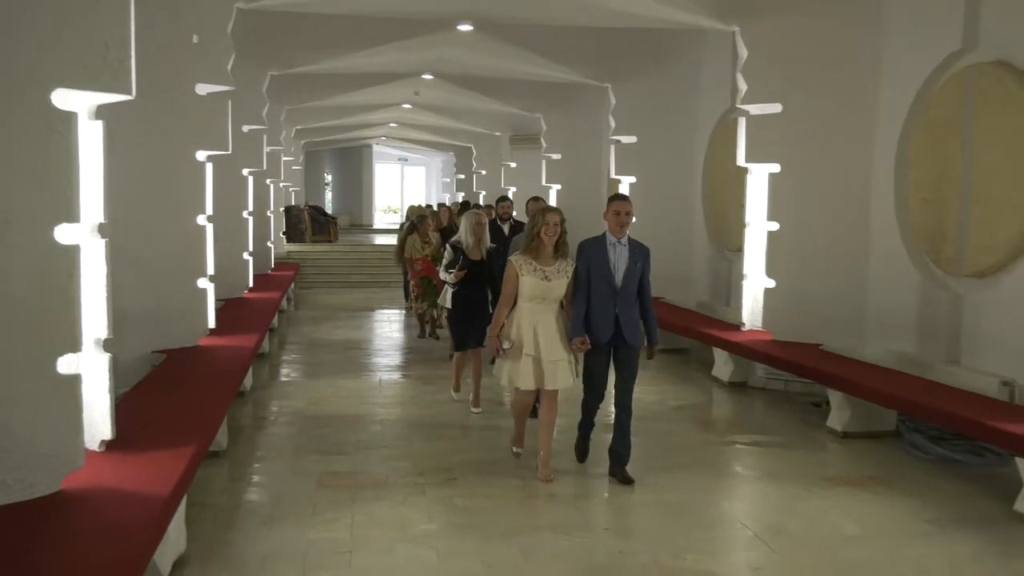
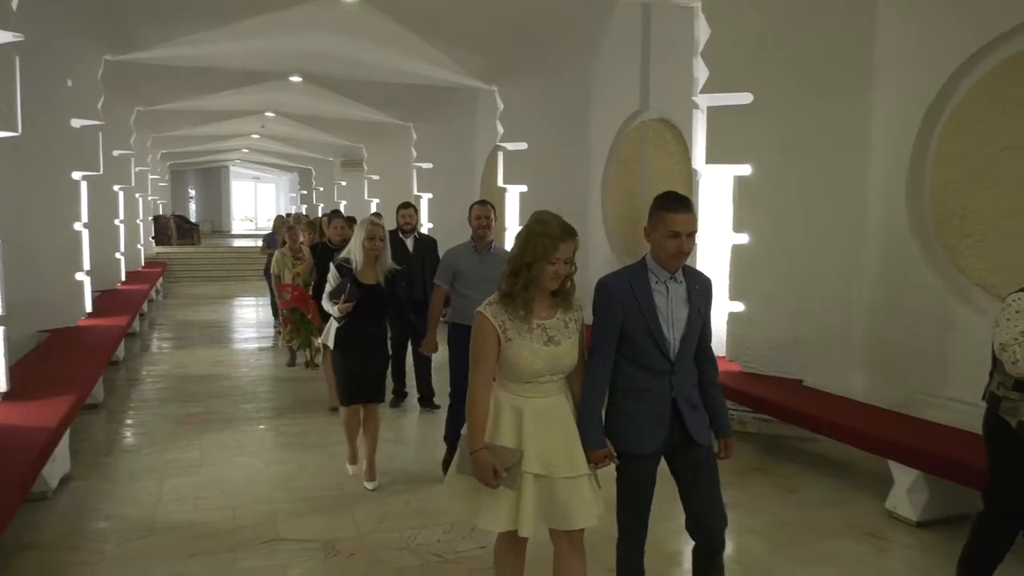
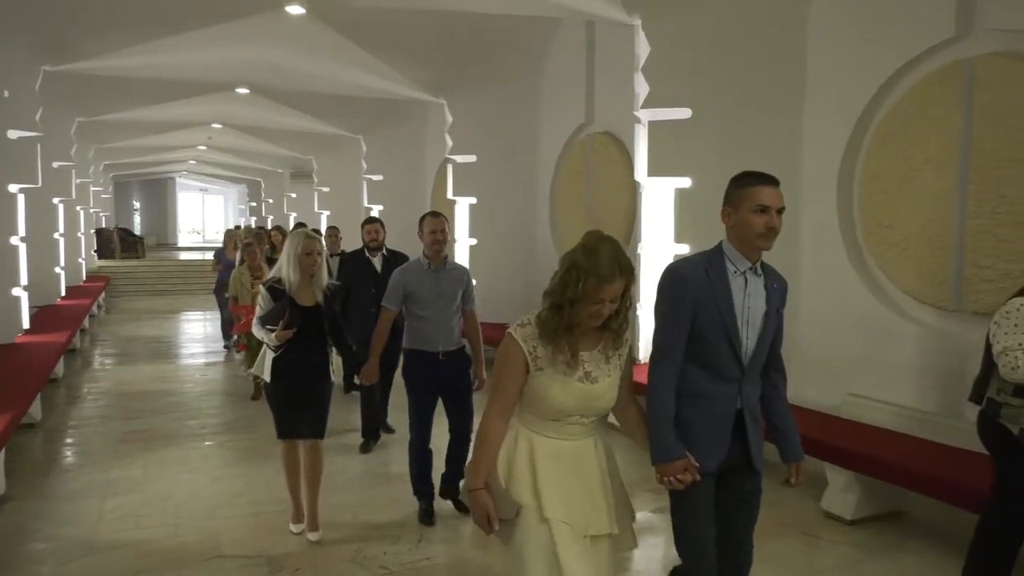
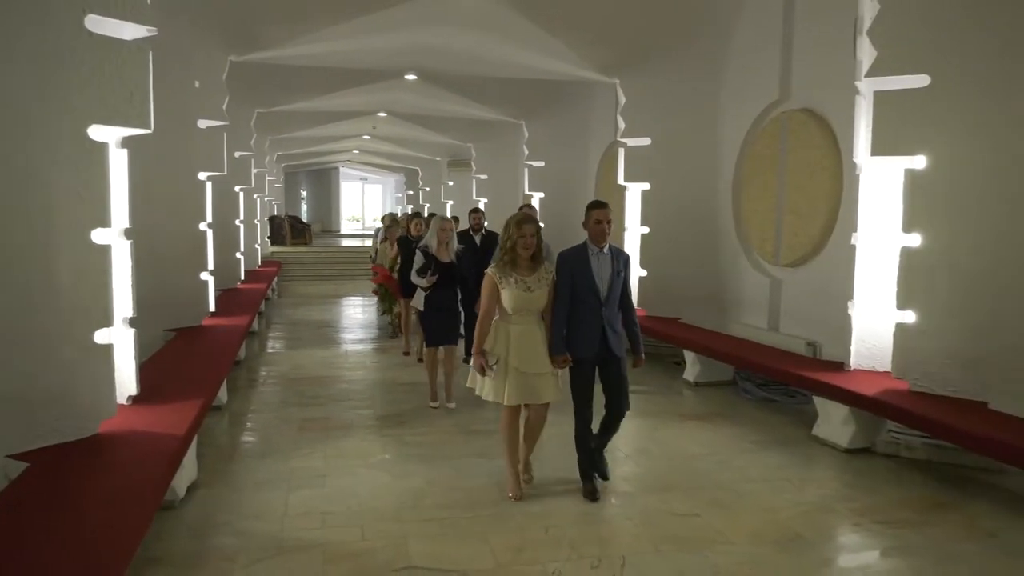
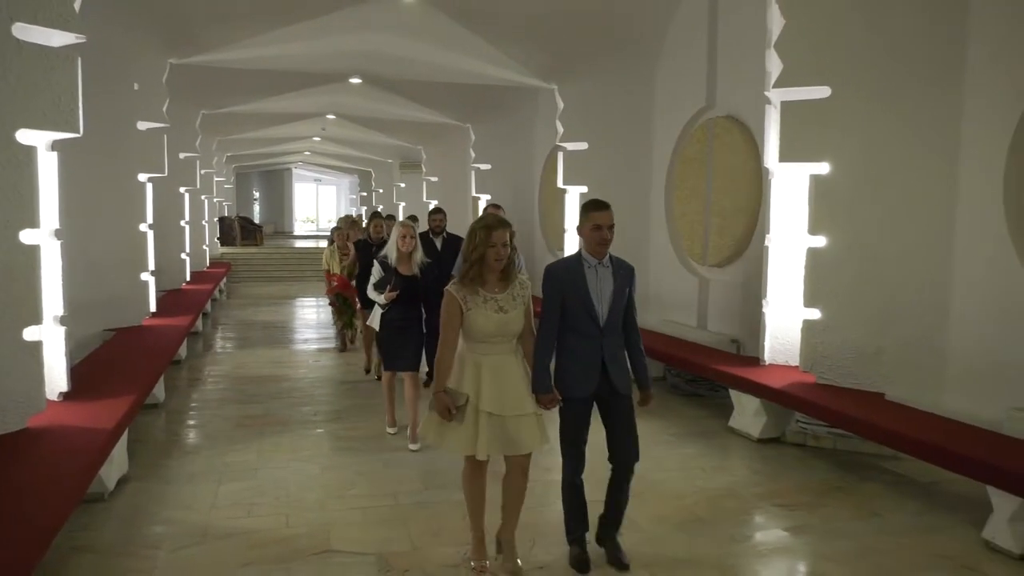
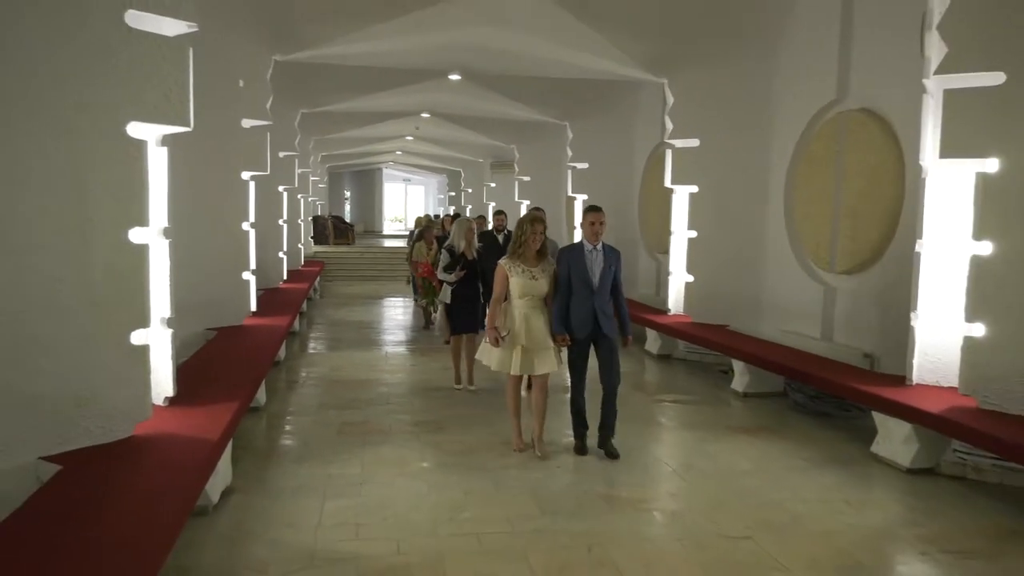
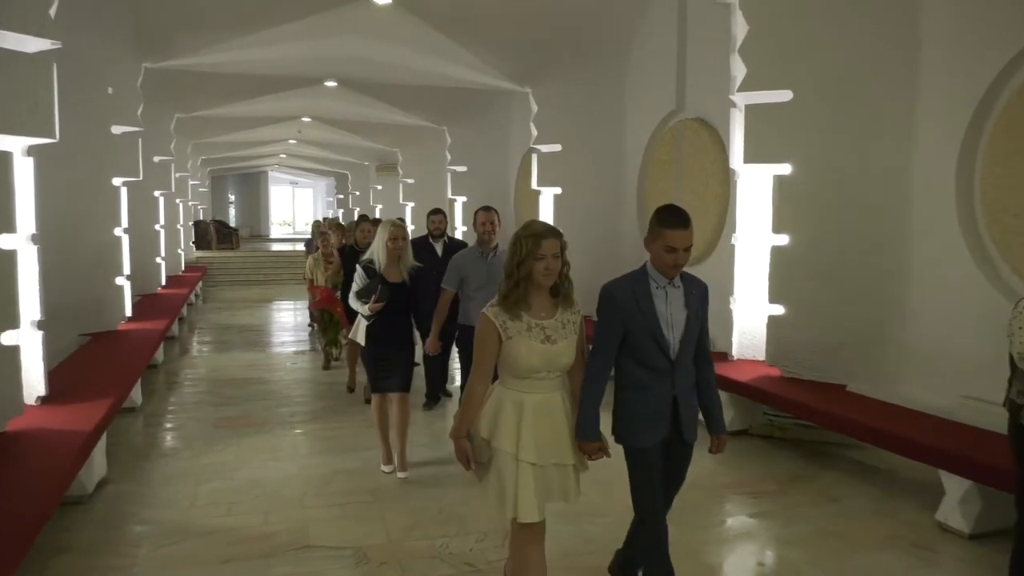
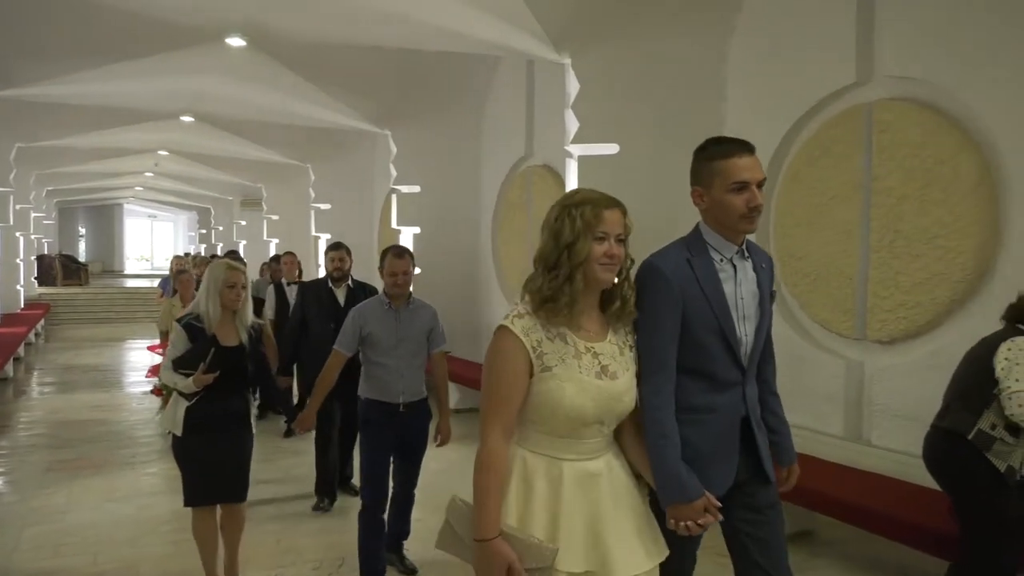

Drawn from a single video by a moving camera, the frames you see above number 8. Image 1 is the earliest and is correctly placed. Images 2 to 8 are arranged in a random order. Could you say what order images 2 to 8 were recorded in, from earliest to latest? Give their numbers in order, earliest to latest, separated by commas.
6, 4, 5, 7, 2, 3, 8
